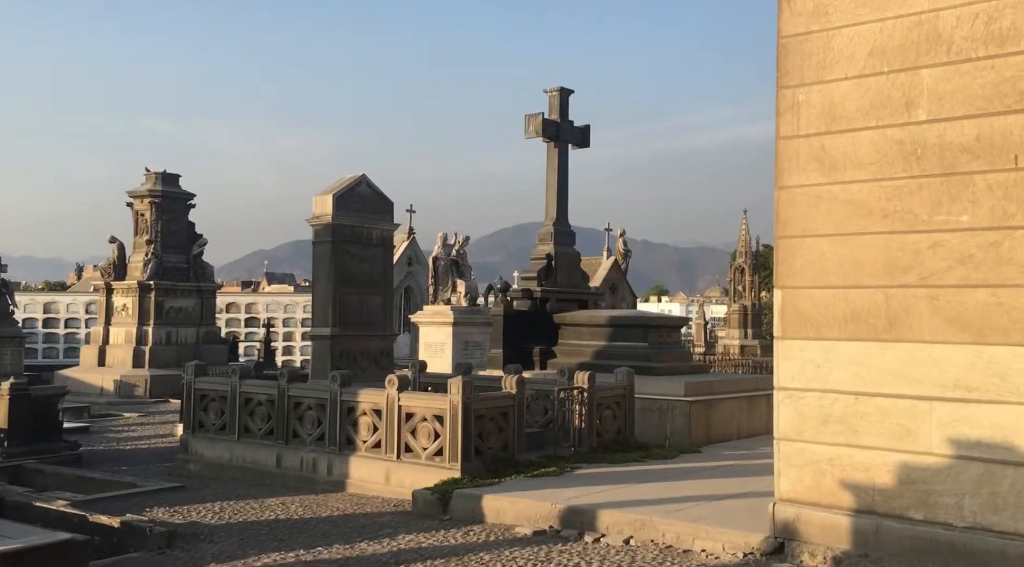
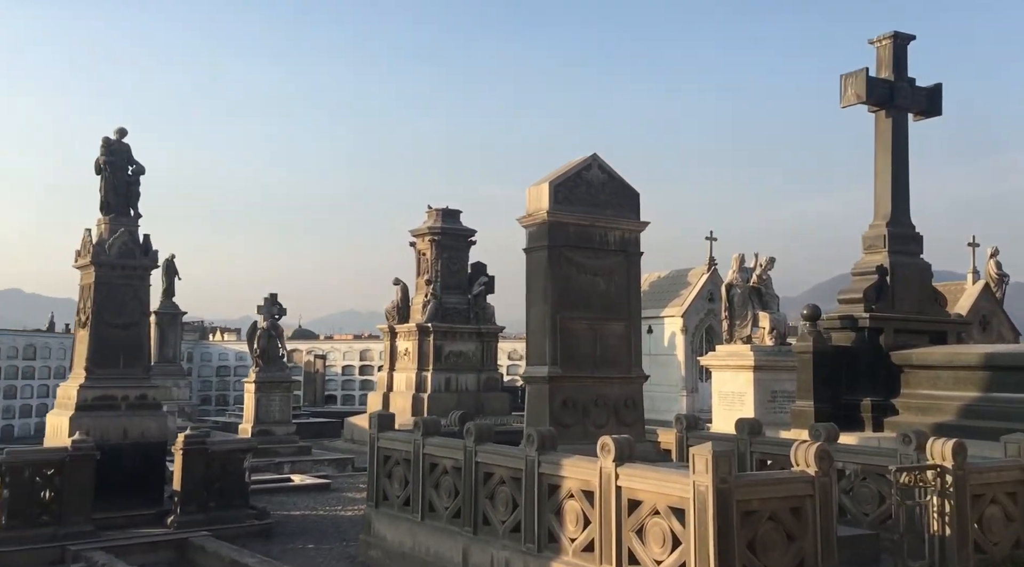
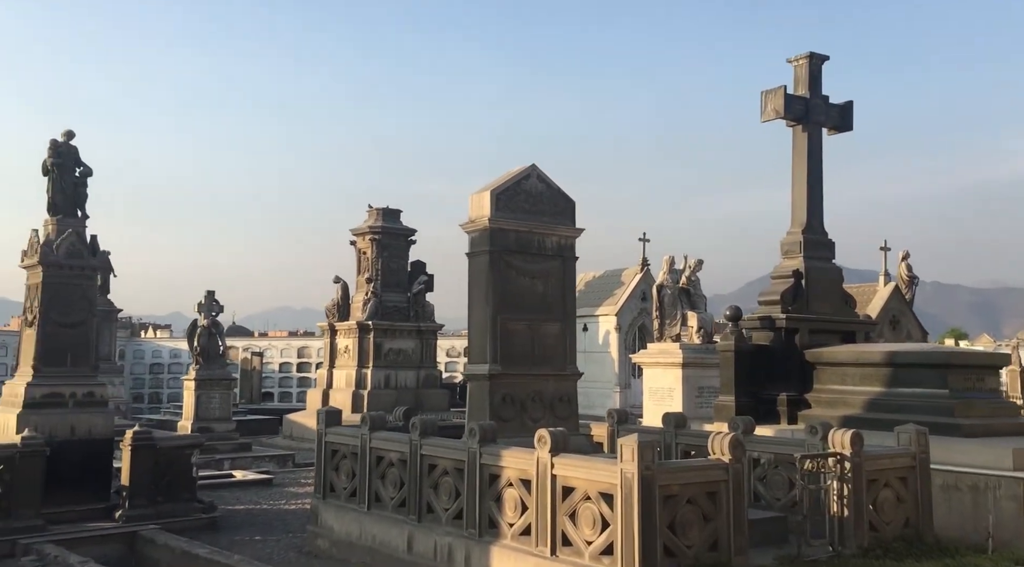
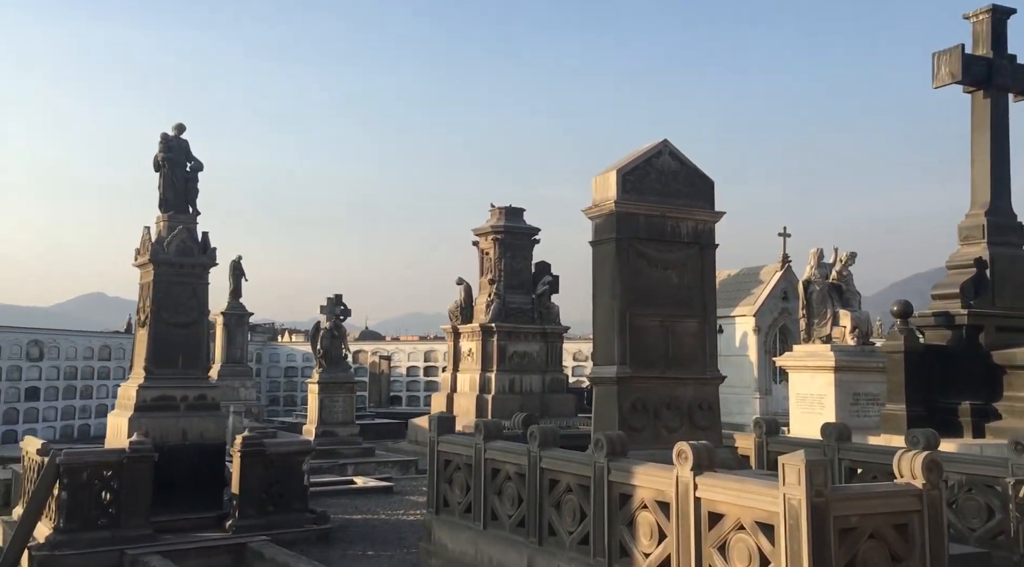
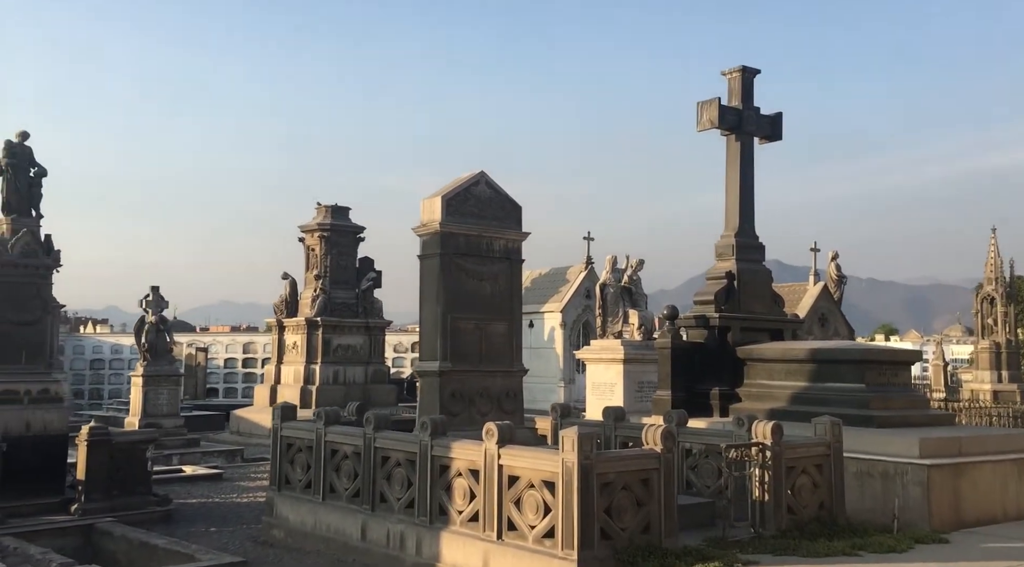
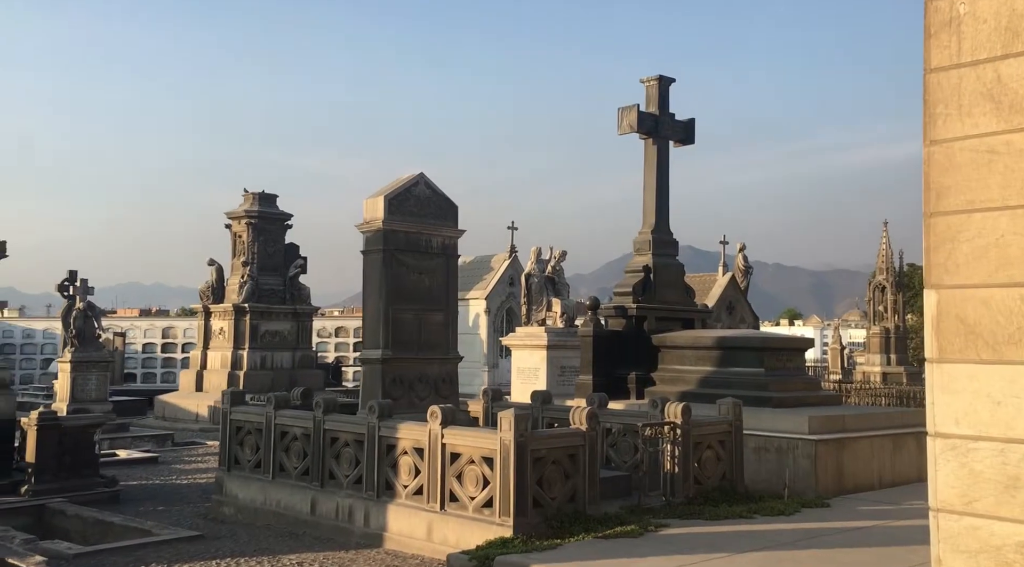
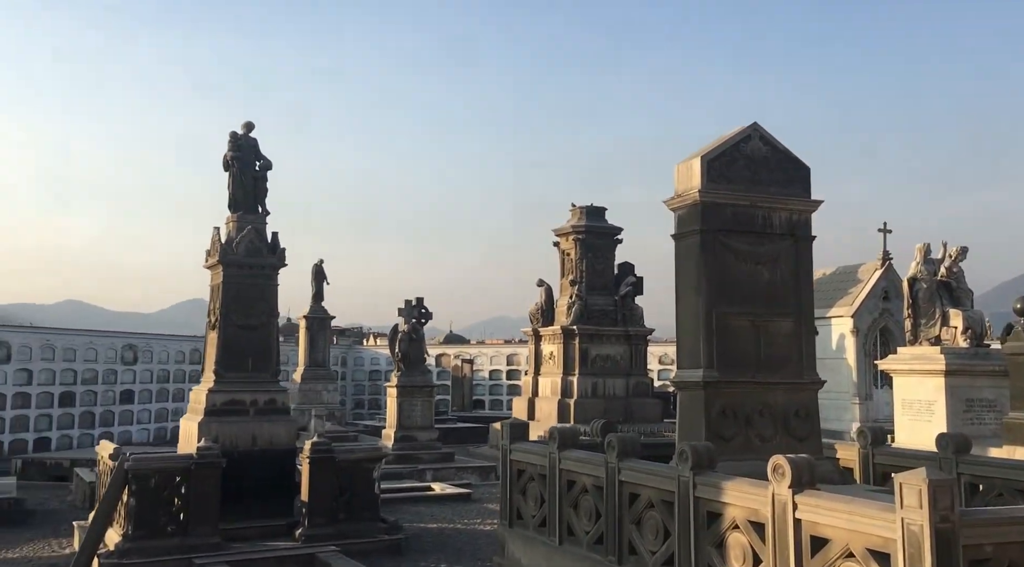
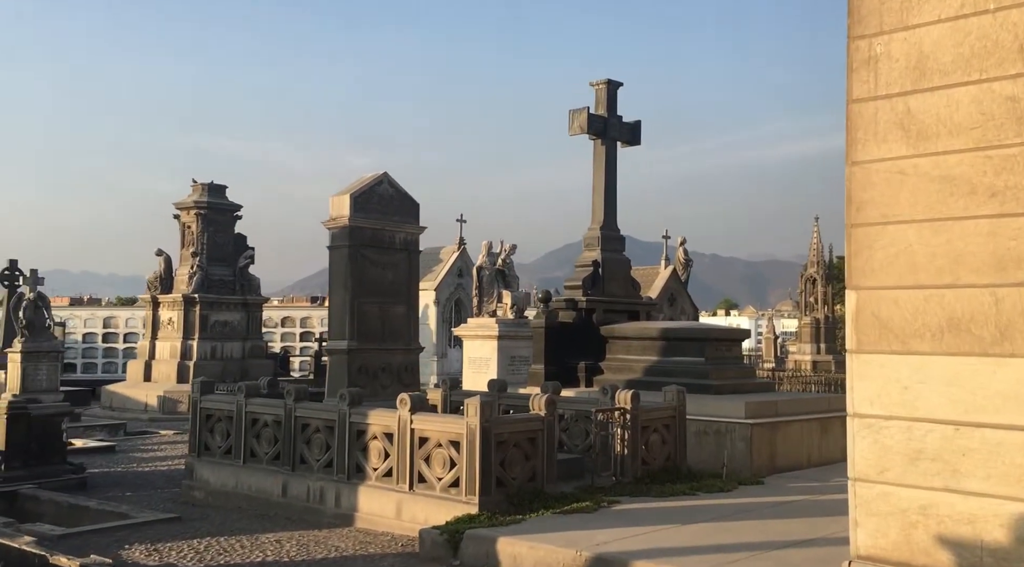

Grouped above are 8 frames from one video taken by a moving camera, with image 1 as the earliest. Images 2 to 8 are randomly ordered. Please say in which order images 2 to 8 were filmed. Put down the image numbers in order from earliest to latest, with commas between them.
8, 6, 5, 3, 2, 4, 7
